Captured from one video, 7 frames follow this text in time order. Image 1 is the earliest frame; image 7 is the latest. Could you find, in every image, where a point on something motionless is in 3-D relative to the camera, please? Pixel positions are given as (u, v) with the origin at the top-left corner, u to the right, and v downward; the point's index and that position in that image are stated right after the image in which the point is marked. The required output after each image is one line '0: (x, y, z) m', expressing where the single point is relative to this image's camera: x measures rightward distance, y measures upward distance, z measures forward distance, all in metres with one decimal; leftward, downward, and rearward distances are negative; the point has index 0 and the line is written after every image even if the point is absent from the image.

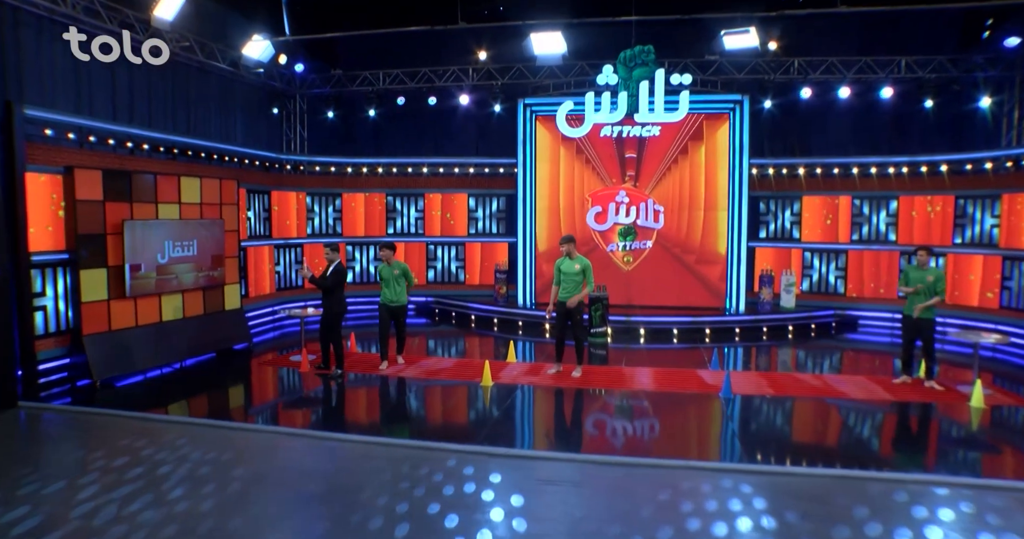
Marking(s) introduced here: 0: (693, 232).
0: (+3.8, +0.8, +13.2) m
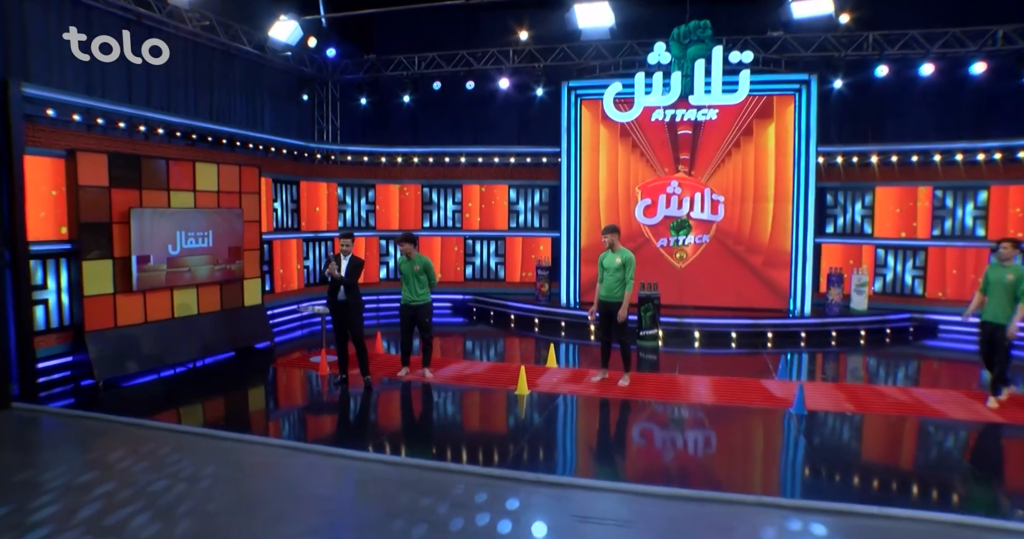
0: (+4.6, +0.9, +12.0) m
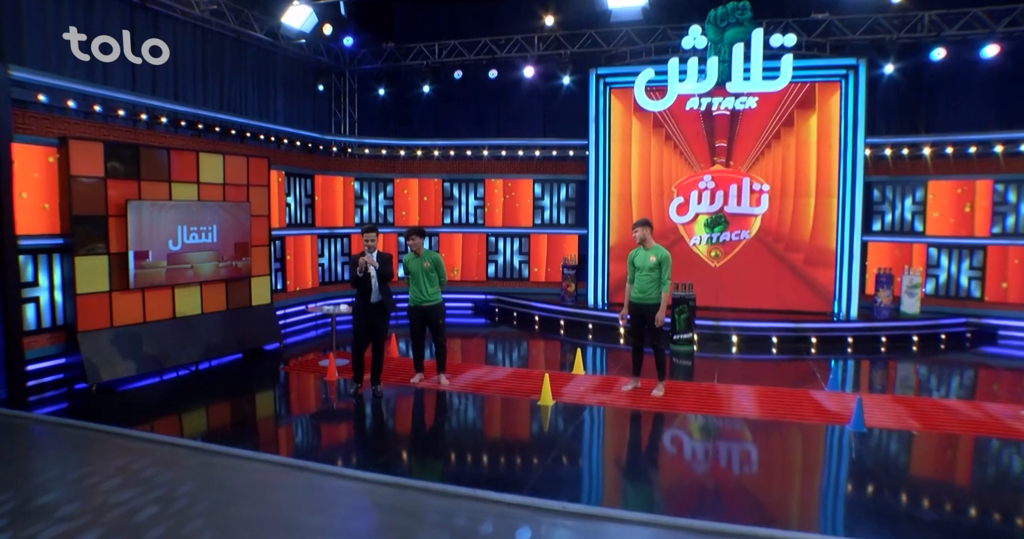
0: (+5.1, +0.9, +11.1) m
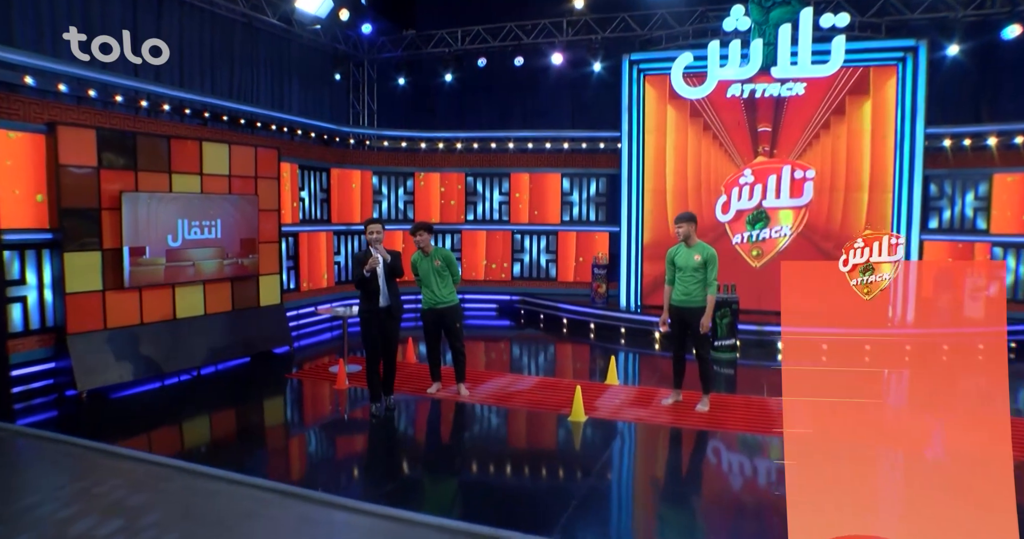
0: (+5.5, +0.9, +10.2) m
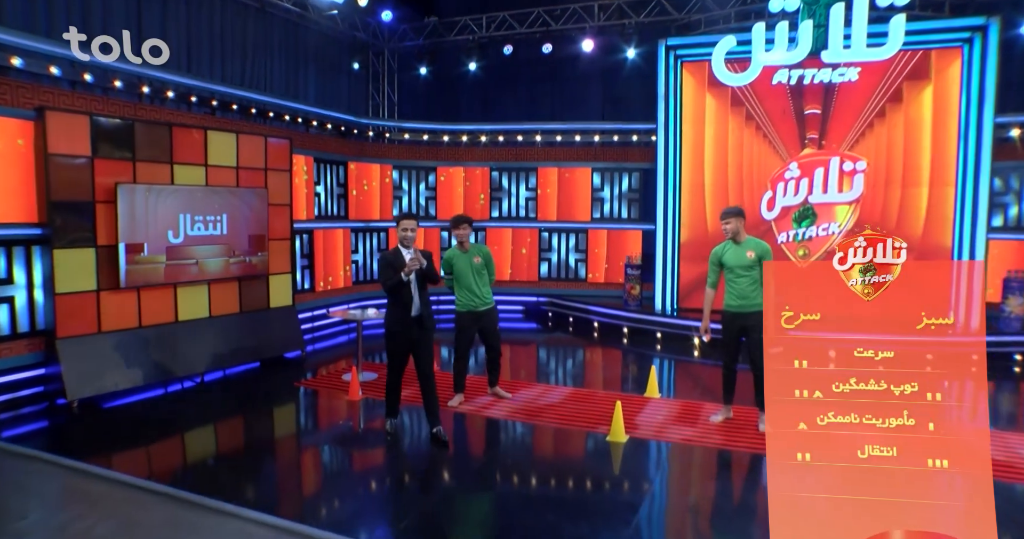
0: (+6.0, +0.8, +9.3) m
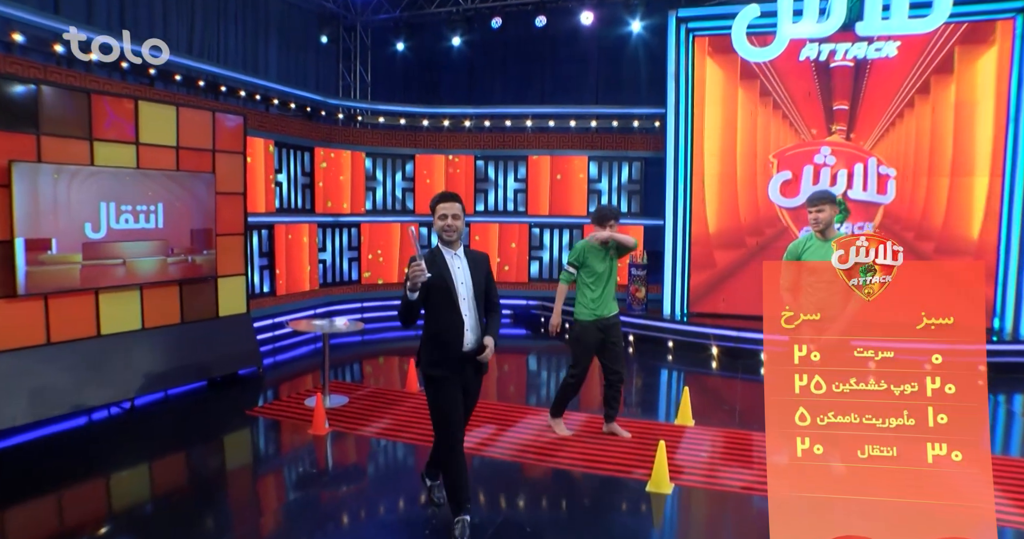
0: (+5.8, +0.8, +8.5) m
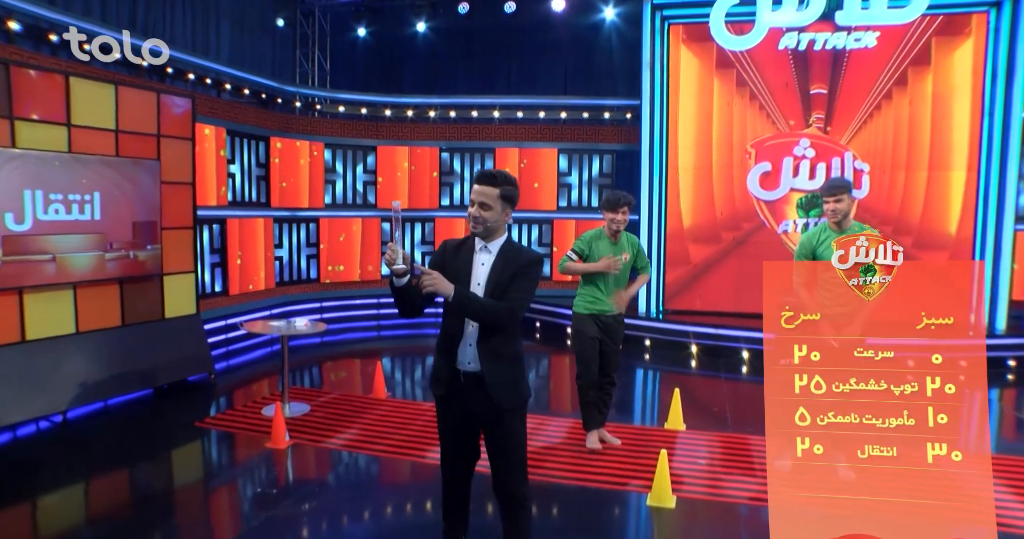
0: (+5.4, +0.9, +8.5) m
